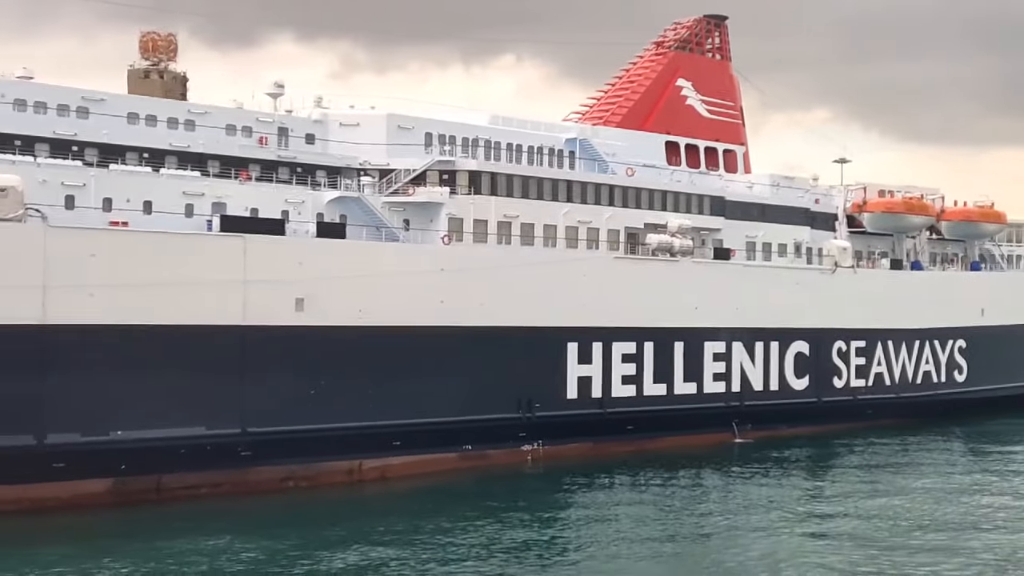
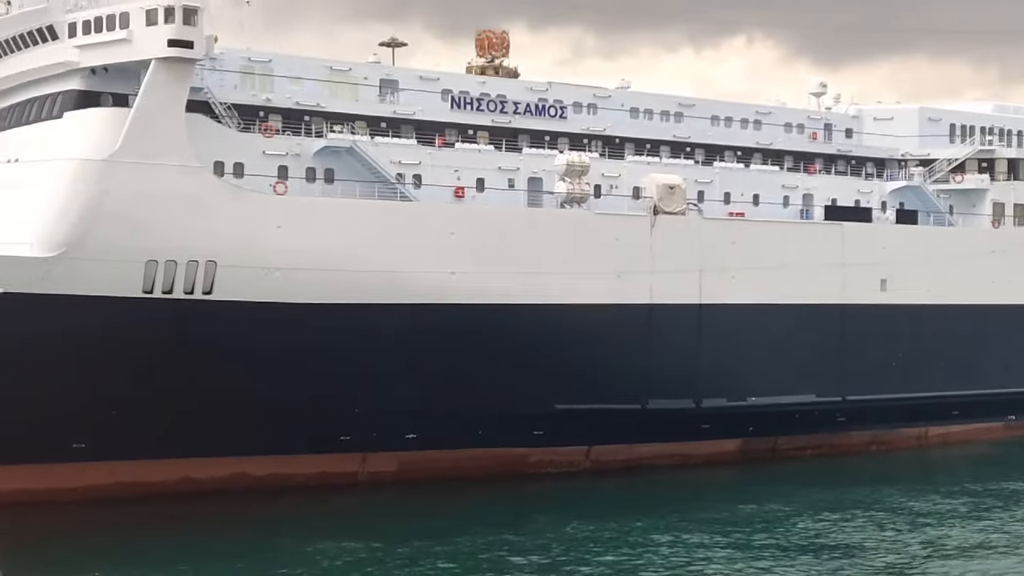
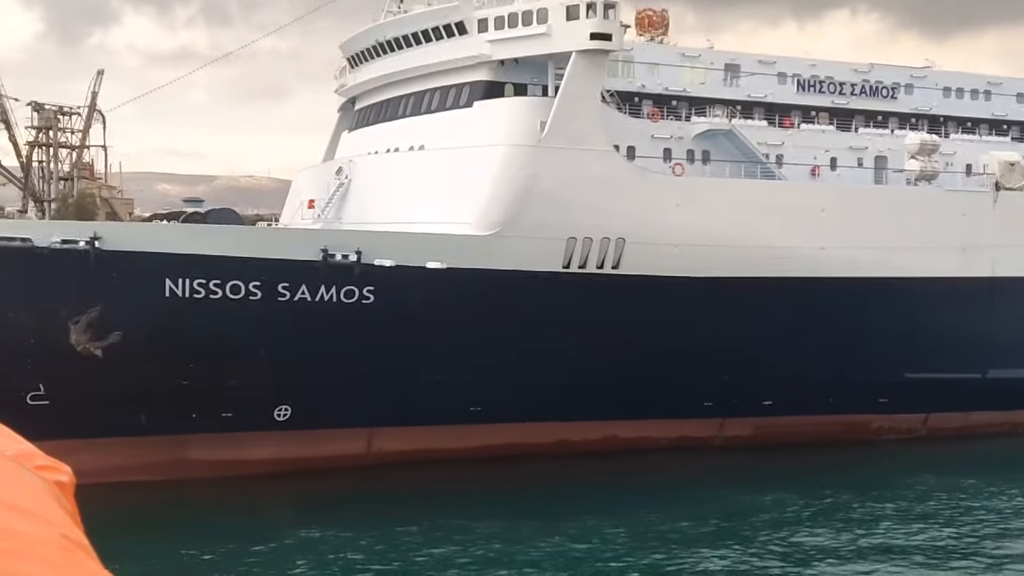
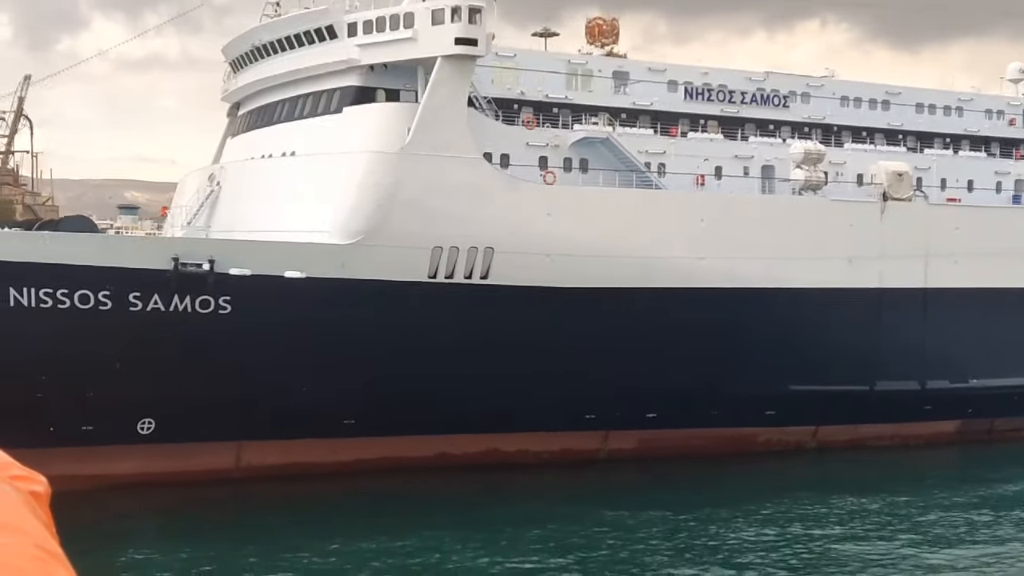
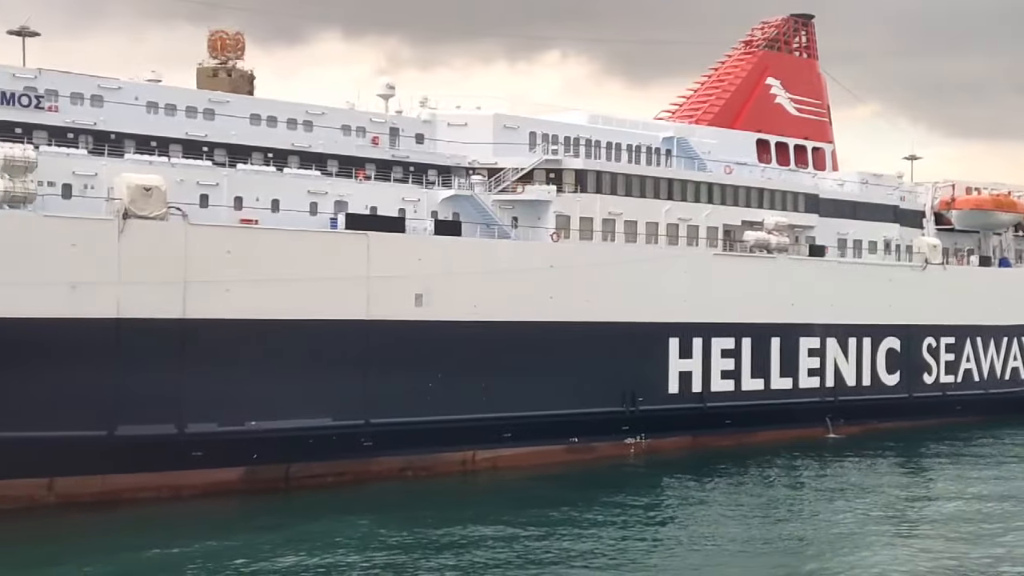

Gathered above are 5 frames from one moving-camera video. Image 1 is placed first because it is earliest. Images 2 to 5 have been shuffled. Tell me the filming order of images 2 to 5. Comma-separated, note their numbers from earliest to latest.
5, 2, 4, 3
